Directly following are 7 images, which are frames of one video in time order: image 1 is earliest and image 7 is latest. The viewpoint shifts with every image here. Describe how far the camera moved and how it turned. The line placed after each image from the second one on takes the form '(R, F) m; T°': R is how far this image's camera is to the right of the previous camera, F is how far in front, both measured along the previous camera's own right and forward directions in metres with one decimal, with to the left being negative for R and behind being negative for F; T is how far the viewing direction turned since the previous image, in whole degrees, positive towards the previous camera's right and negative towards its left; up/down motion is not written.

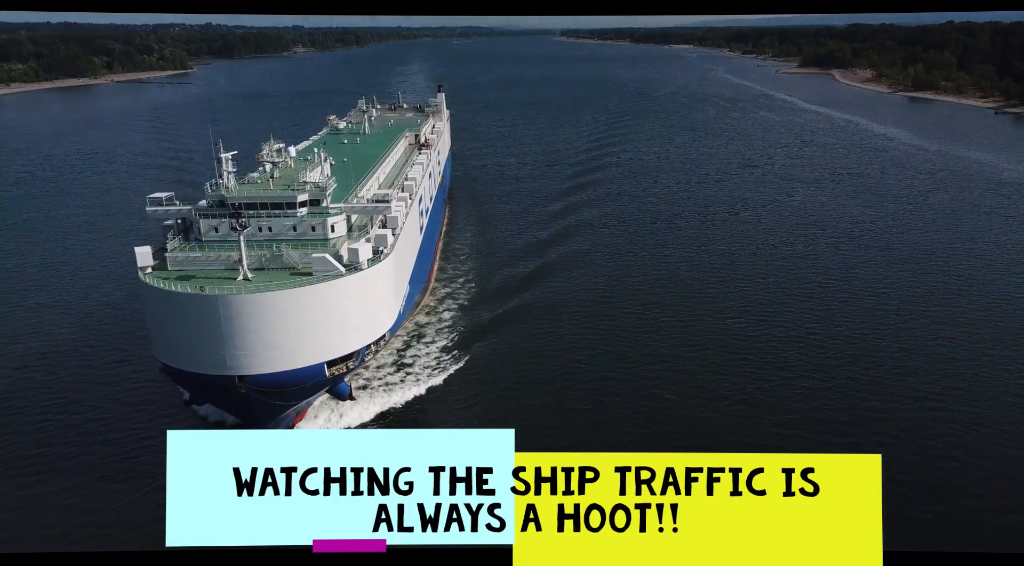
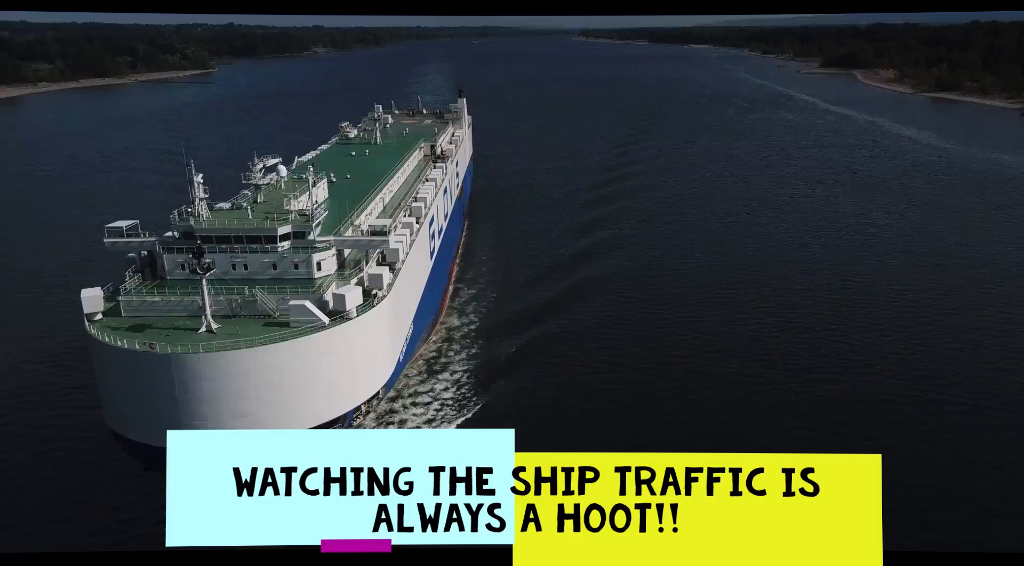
(0.0, +3.2) m; -1°
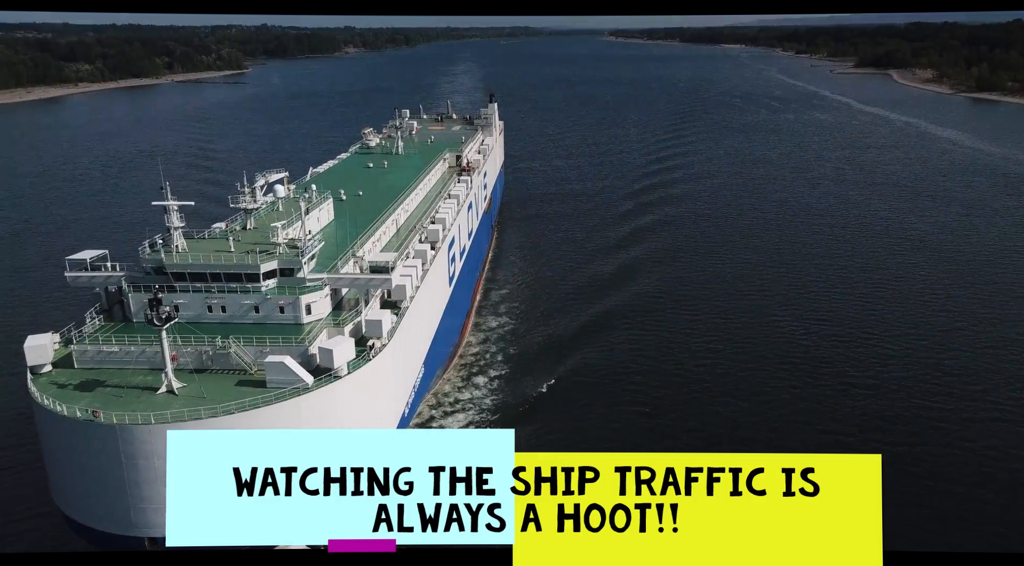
(+0.1, +2.7) m; -2°
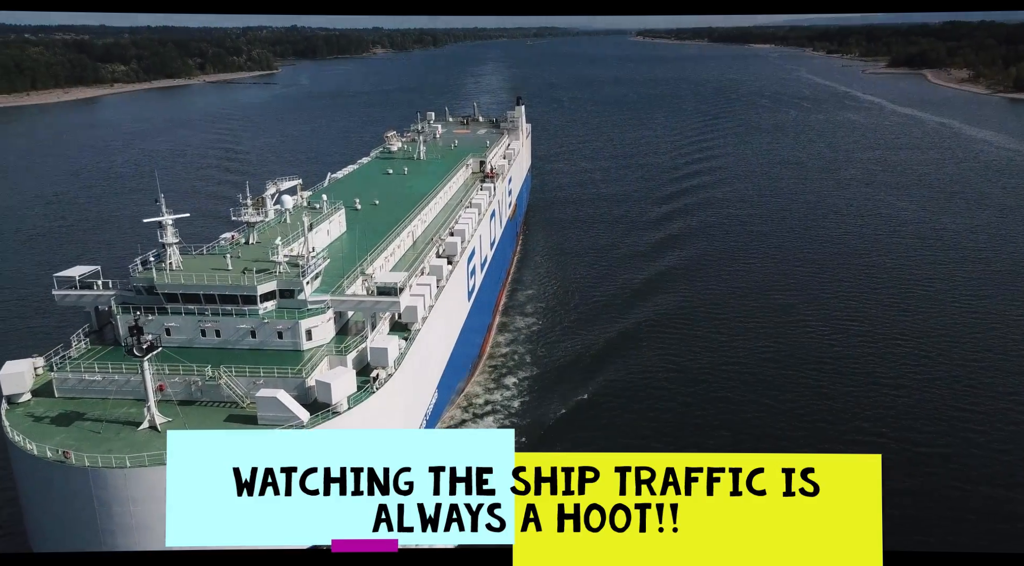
(+0.1, +1.3) m; -2°
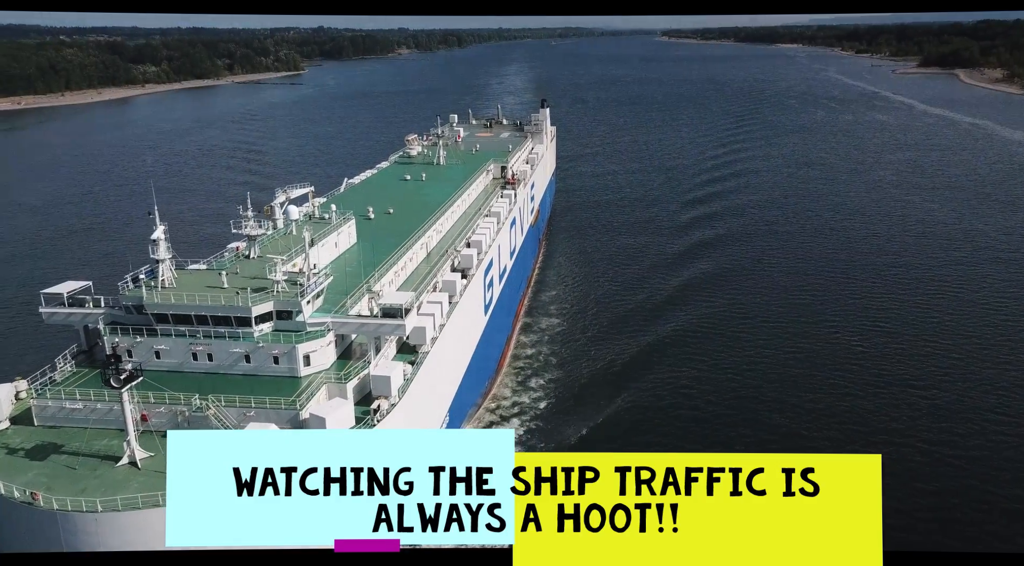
(+0.1, +1.1) m; -2°
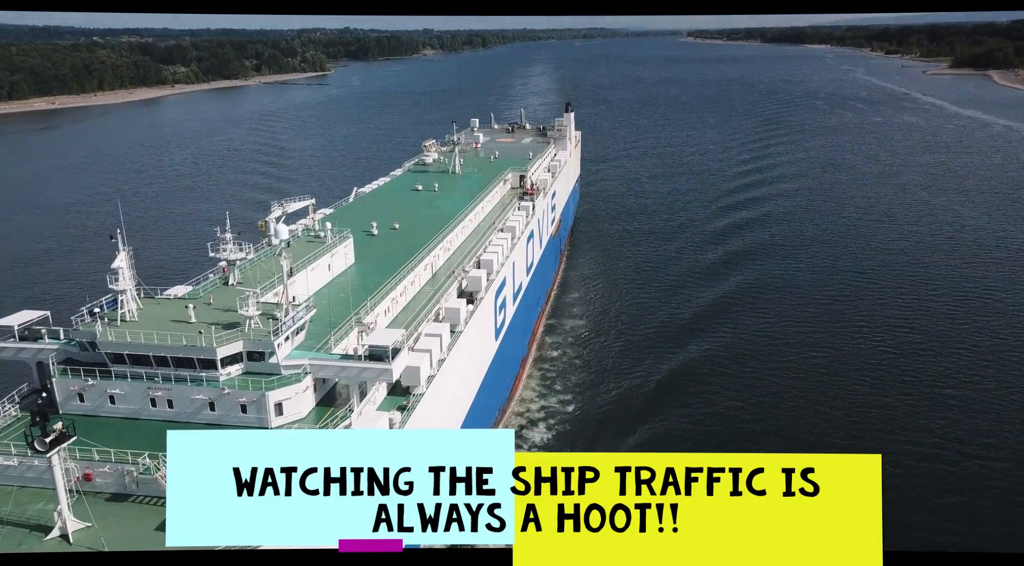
(+0.2, +1.7) m; -2°
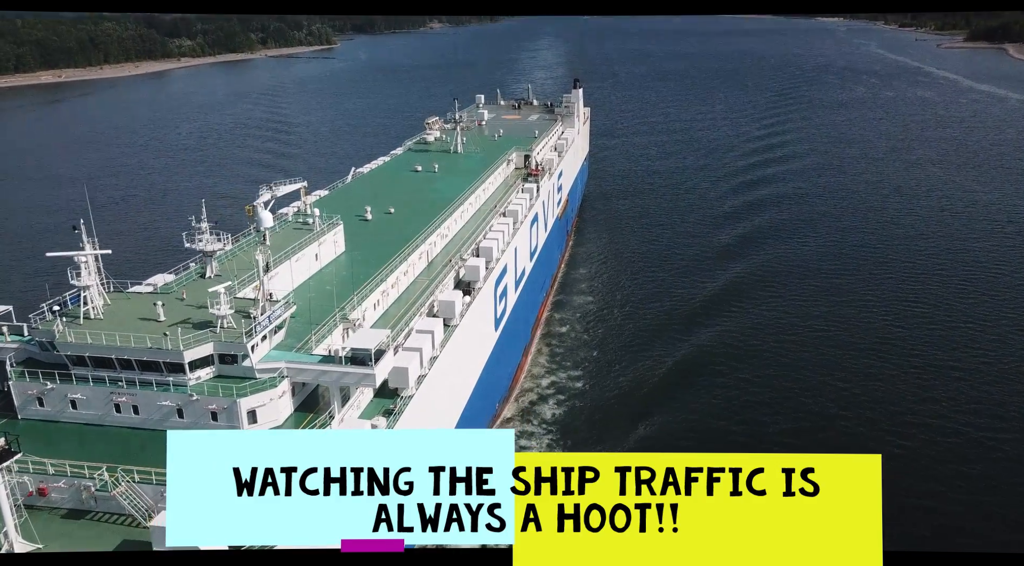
(+0.2, +0.9) m; 0°
